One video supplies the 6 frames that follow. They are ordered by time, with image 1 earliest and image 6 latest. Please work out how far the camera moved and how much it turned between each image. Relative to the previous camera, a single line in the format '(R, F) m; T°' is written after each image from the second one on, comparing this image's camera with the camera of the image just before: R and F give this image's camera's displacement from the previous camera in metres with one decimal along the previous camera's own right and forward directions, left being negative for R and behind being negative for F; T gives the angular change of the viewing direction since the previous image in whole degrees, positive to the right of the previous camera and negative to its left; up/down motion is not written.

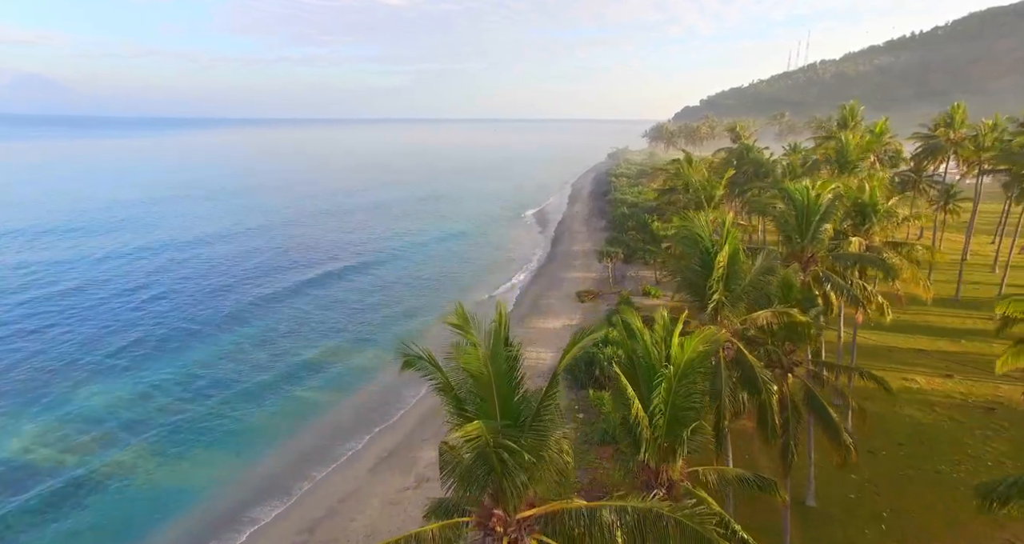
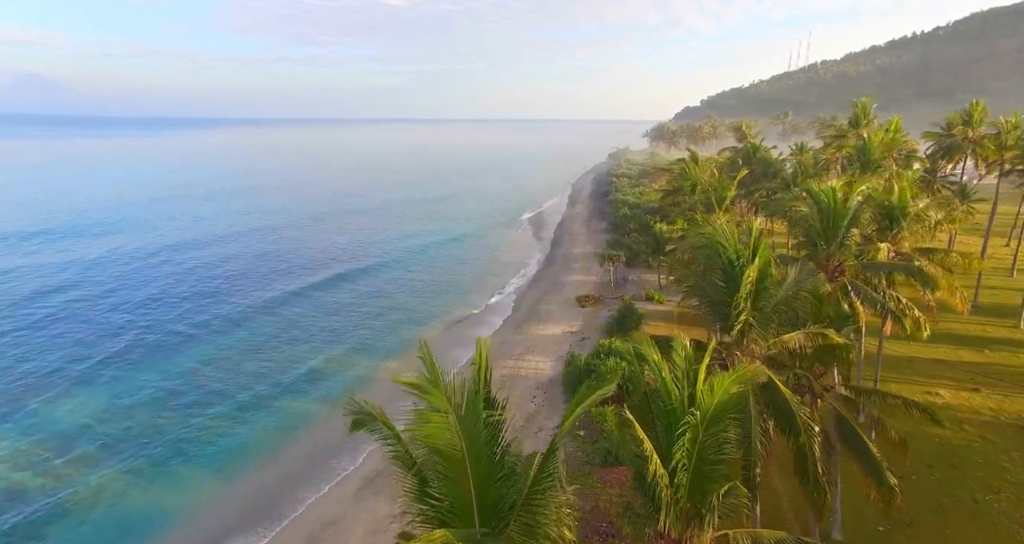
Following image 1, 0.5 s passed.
(+0.1, +1.6) m; 0°
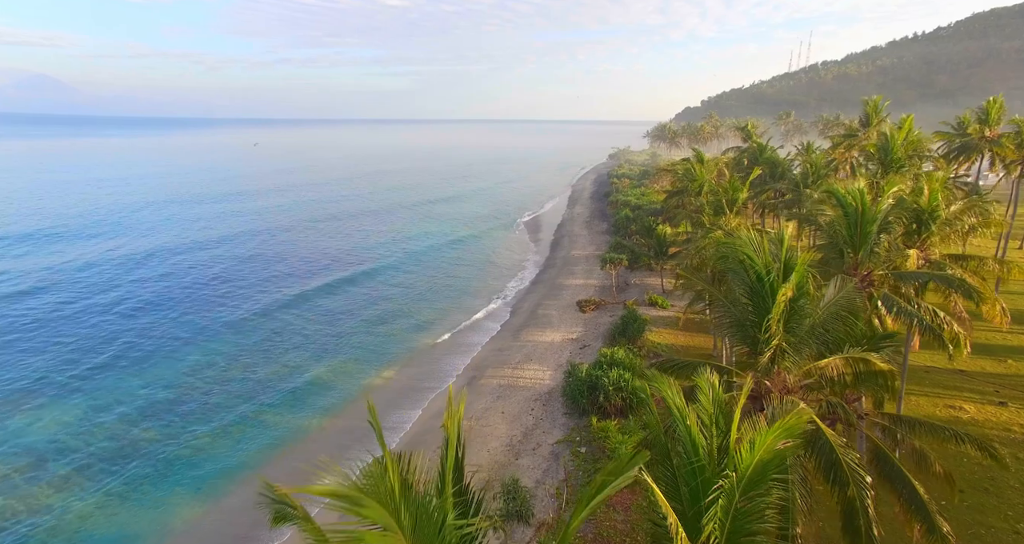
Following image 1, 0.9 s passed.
(+0.1, +1.4) m; 0°
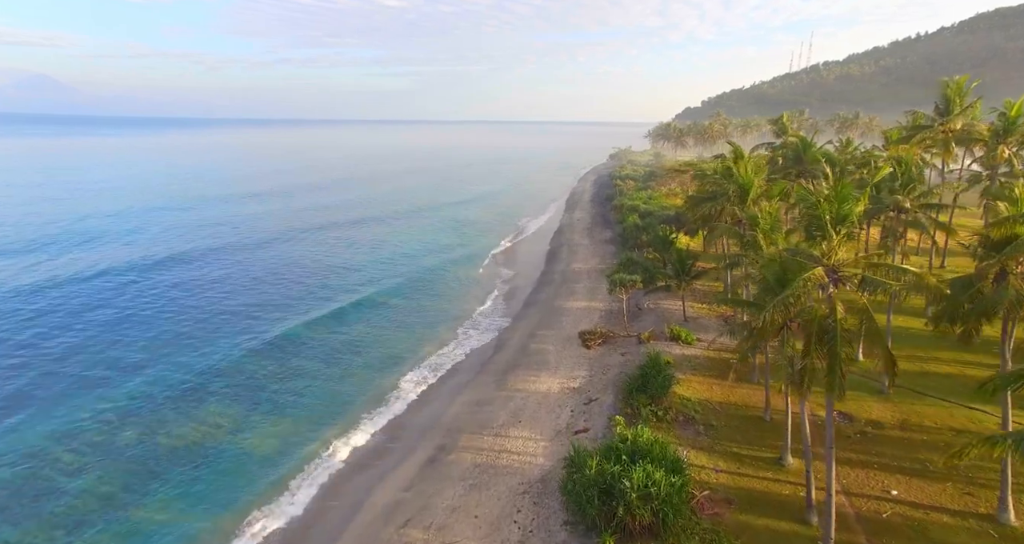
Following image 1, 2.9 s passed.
(+0.7, +7.8) m; 0°
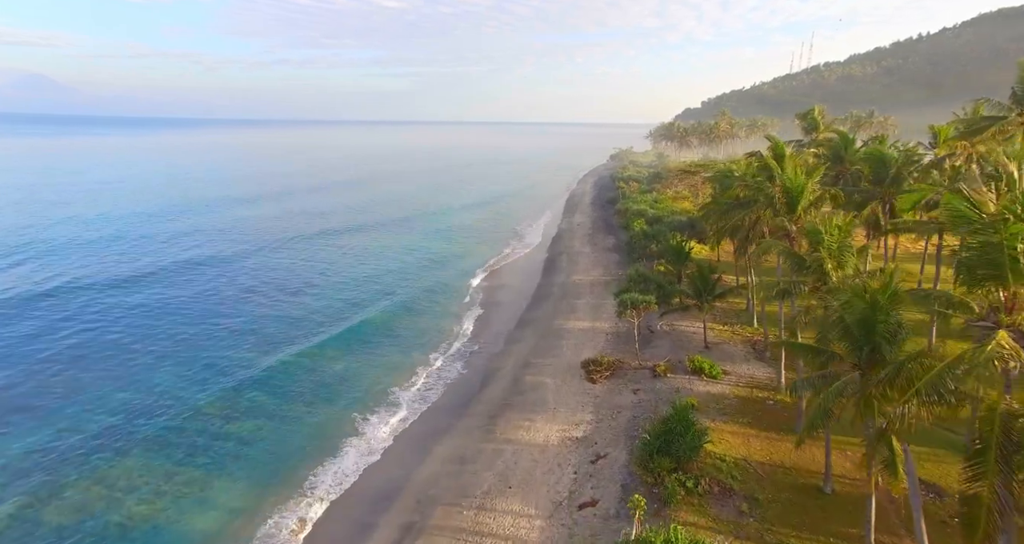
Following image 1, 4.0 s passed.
(+0.4, +4.9) m; 0°
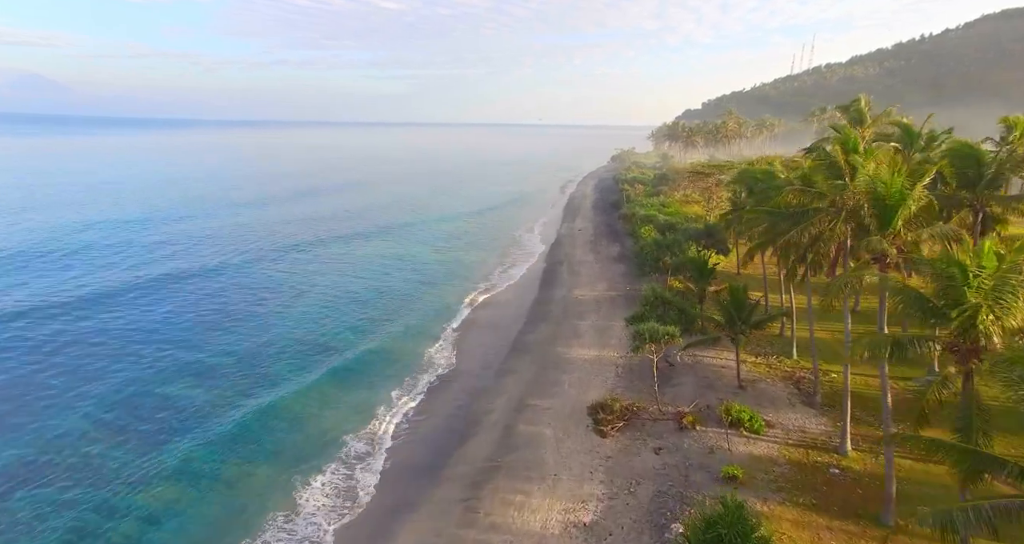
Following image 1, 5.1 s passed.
(+0.4, +5.3) m; 0°
